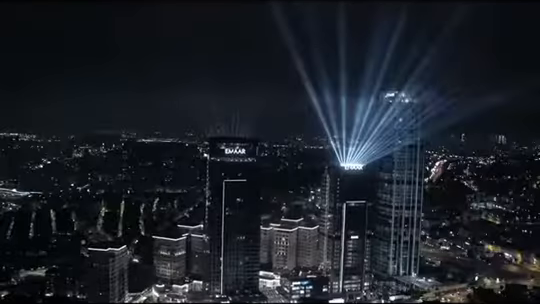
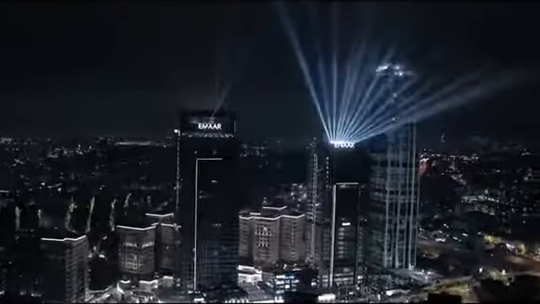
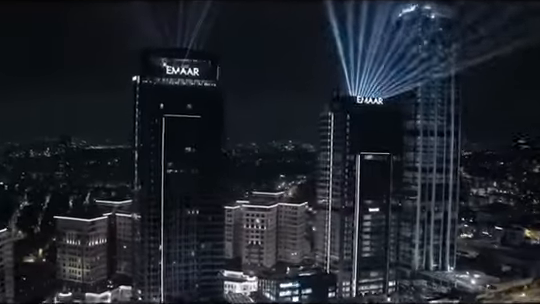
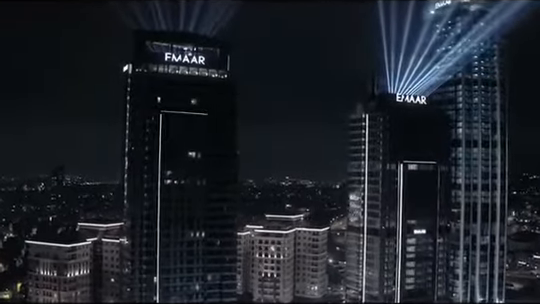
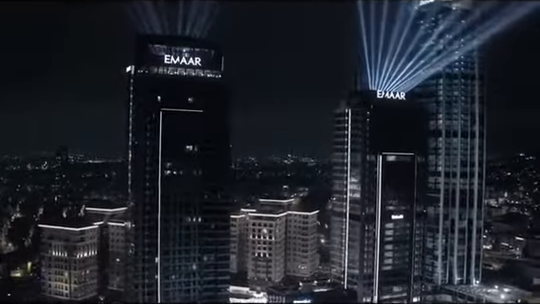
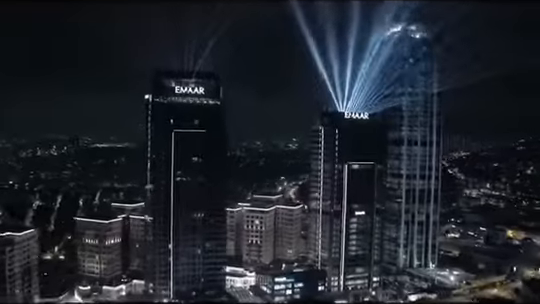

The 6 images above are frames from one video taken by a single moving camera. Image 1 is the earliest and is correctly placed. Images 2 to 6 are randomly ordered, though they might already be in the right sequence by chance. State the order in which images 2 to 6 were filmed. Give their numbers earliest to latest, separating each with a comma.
2, 6, 3, 5, 4
